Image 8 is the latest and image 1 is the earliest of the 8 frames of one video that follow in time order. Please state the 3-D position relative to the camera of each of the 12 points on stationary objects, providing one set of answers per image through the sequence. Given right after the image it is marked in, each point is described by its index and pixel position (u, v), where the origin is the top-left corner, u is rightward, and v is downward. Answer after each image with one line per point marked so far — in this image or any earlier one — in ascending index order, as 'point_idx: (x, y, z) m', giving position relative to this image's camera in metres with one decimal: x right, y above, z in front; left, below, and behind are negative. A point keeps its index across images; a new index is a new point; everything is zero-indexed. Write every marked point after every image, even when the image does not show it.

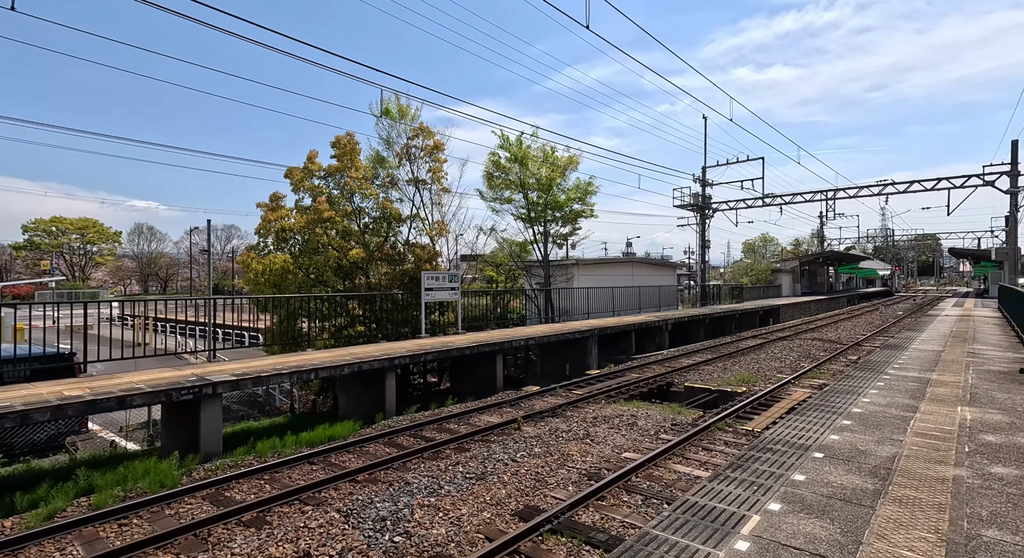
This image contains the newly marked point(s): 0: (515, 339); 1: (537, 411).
0: (0.0, -1.4, +13.0) m
1: (+0.2, -2.3, +9.4) m
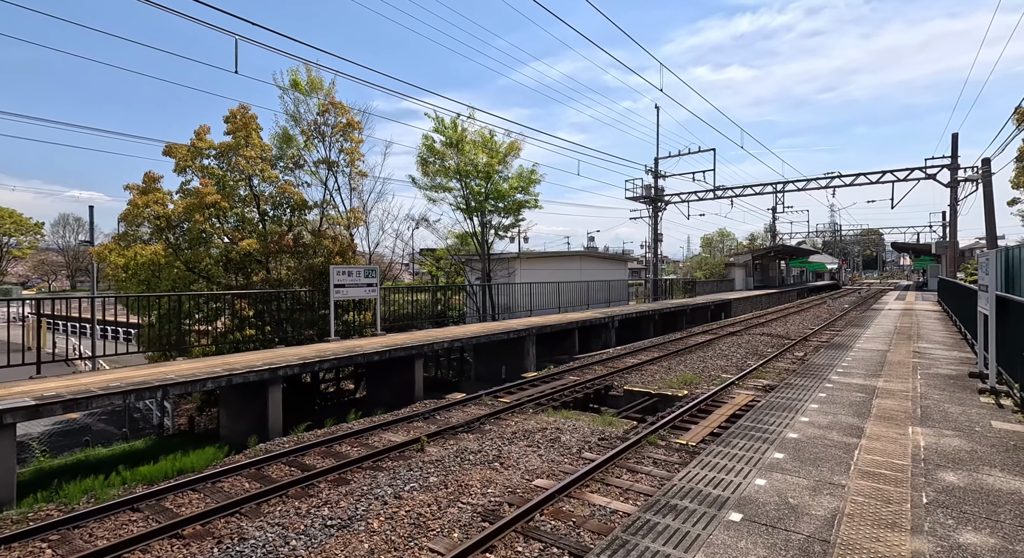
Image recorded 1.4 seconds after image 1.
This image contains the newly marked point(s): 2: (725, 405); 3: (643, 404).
0: (-1.5, -1.3, +11.8) m
1: (-1.1, -2.3, +8.3) m
2: (+4.1, -2.4, +10.4) m
3: (+2.8, -2.6, +11.5) m
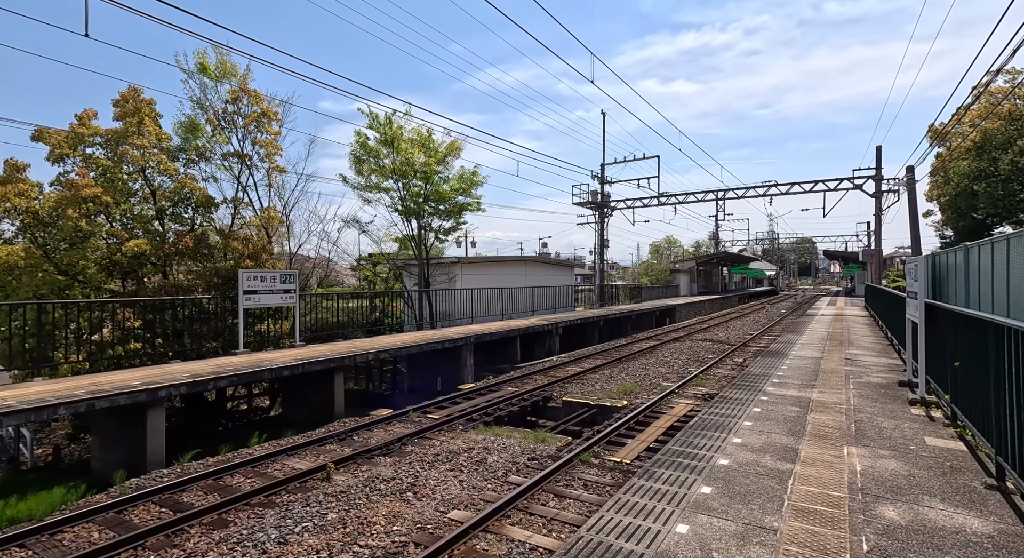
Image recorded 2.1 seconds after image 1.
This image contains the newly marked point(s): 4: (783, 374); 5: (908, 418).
0: (-2.9, -1.4, +11.0) m
1: (-2.1, -2.4, +7.5) m
2: (+2.8, -2.5, +10.1) m
3: (+1.4, -2.8, +11.1) m
4: (+4.3, -1.5, +8.7) m
5: (+4.2, -1.5, +5.8) m
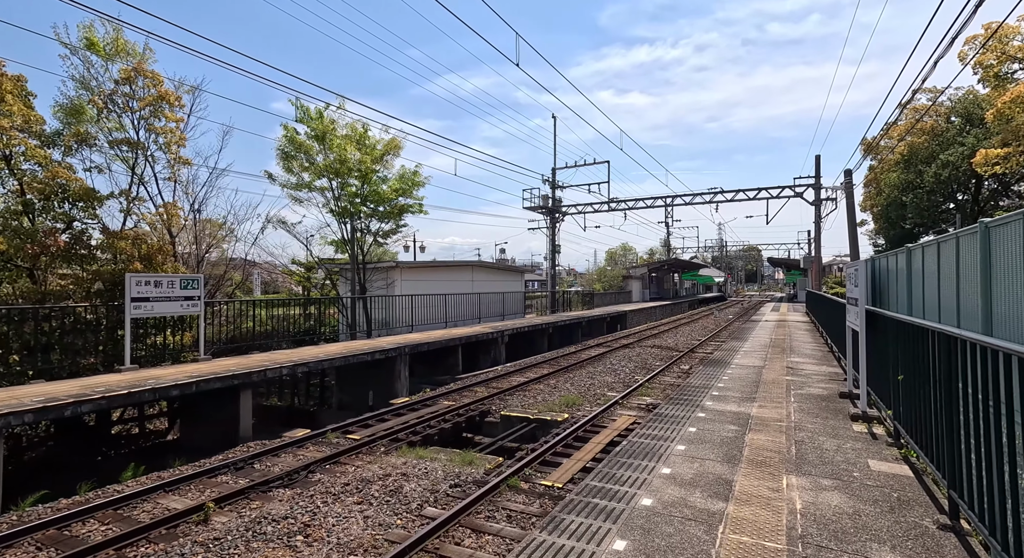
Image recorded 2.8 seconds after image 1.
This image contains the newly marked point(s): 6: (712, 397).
0: (-4.2, -1.6, +10.1) m
1: (-3.1, -2.5, +6.6) m
2: (+1.6, -2.7, +9.6) m
3: (+0.2, -2.9, +10.4) m
4: (+3.2, -1.6, +8.3) m
5: (+3.3, -1.5, +5.4) m
6: (+2.7, -1.6, +7.5) m
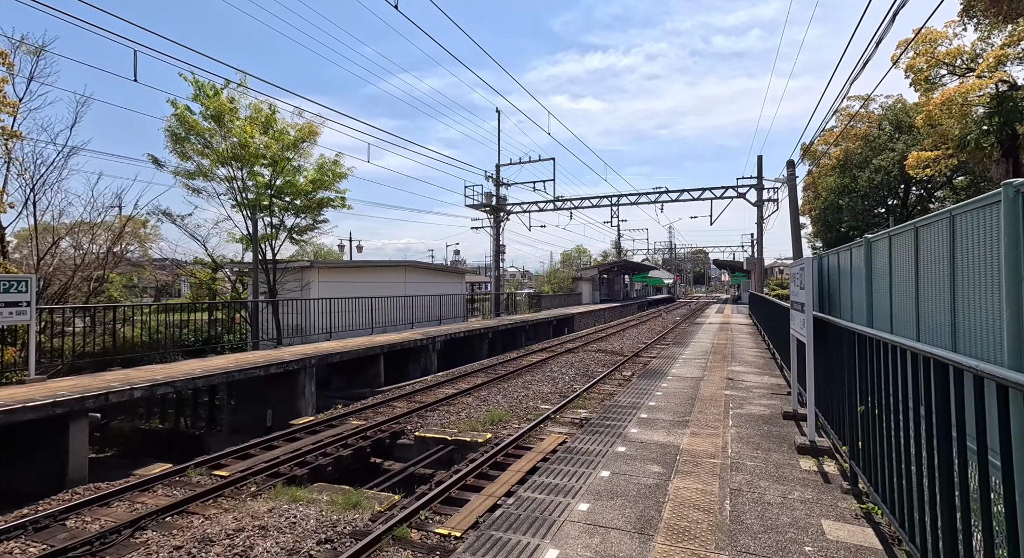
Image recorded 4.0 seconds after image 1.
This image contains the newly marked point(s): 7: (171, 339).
0: (-5.6, -1.6, +8.4) m
1: (-4.2, -2.5, +5.1) m
2: (+0.2, -2.7, +8.4) m
3: (-1.3, -2.9, +9.1) m
4: (+1.9, -1.7, +7.2) m
5: (+2.3, -1.6, +4.4) m
6: (+1.5, -1.6, +6.4) m
7: (-7.3, -1.3, +11.9) m
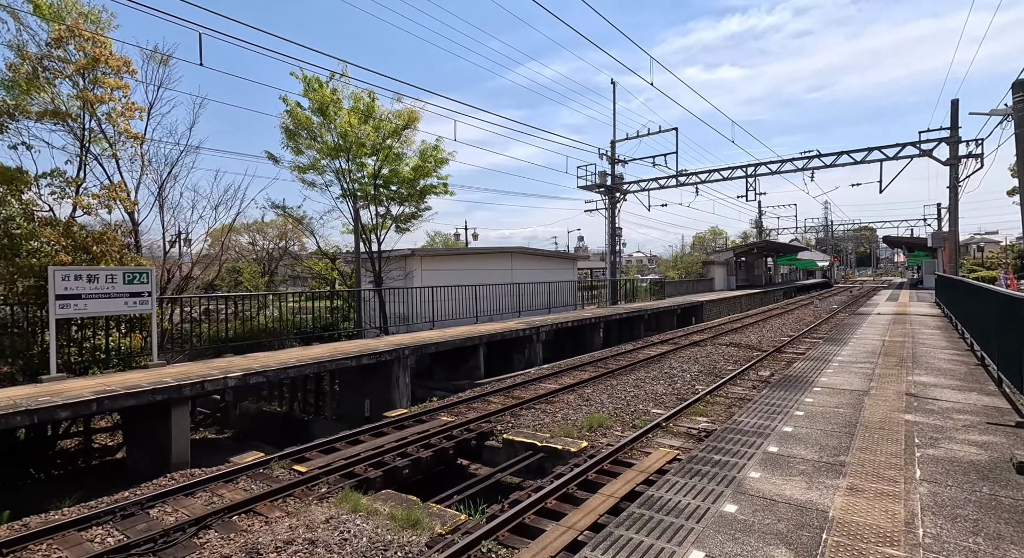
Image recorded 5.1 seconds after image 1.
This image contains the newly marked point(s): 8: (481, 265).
0: (-4.2, -1.5, +8.6) m
1: (-3.6, -2.5, +5.1) m
2: (+1.5, -2.6, +7.3) m
3: (+0.2, -2.8, +8.4) m
4: (+2.8, -1.6, +5.8) m
5: (+2.5, -1.6, +2.9) m
6: (+2.3, -1.6, +5.0) m
7: (-5.1, -1.0, +12.4) m
8: (-0.9, +0.4, +17.6) m
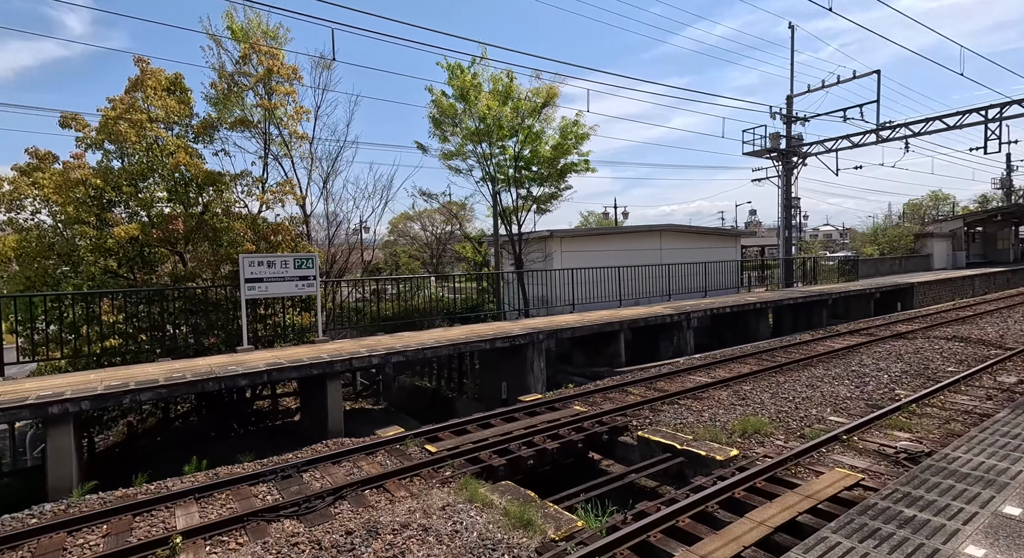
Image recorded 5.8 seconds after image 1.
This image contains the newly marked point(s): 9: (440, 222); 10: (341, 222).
0: (-2.0, -1.2, +9.2) m
1: (-2.6, -2.4, +5.7) m
2: (+3.0, -2.5, +6.3) m
3: (+2.1, -2.6, +7.7) m
4: (+3.8, -1.5, +4.4) m
5: (+2.7, -1.6, +1.8) m
6: (+3.1, -1.6, +3.9) m
7: (-1.8, -0.6, +13.1) m
8: (+3.8, +1.0, +16.8) m
9: (-2.4, +1.9, +18.1) m
10: (-3.8, +1.2, +12.0) m
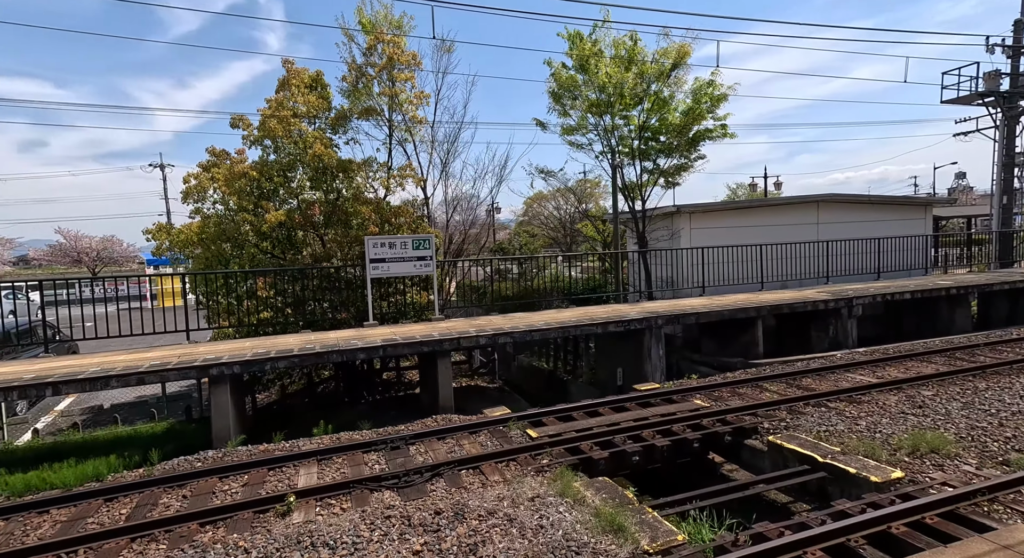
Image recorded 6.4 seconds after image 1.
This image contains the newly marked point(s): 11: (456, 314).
0: (-0.2, -0.9, +9.2) m
1: (-1.7, -2.2, +6.0) m
2: (+3.9, -2.3, +5.1) m
3: (+3.3, -2.4, +6.7) m
4: (+4.1, -1.5, +2.9) m
5: (+2.3, -1.7, +0.7) m
6: (+3.2, -1.5, +2.7) m
7: (+1.2, -0.1, +12.8) m
8: (+7.5, +1.6, +14.7) m
9: (+2.0, +2.6, +17.6) m
10: (-1.1, +1.7, +12.2) m
11: (-1.1, -0.7, +11.4) m
